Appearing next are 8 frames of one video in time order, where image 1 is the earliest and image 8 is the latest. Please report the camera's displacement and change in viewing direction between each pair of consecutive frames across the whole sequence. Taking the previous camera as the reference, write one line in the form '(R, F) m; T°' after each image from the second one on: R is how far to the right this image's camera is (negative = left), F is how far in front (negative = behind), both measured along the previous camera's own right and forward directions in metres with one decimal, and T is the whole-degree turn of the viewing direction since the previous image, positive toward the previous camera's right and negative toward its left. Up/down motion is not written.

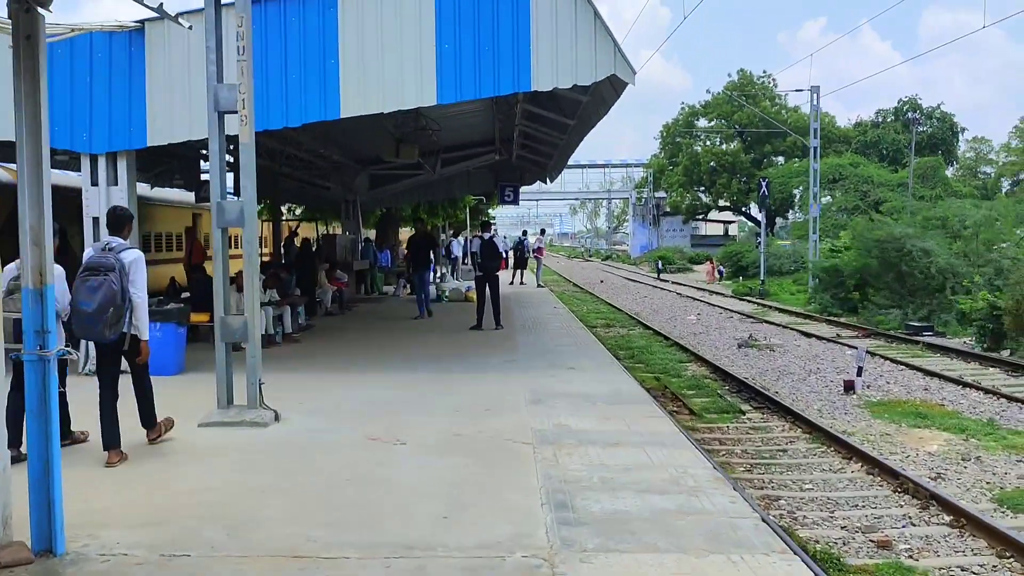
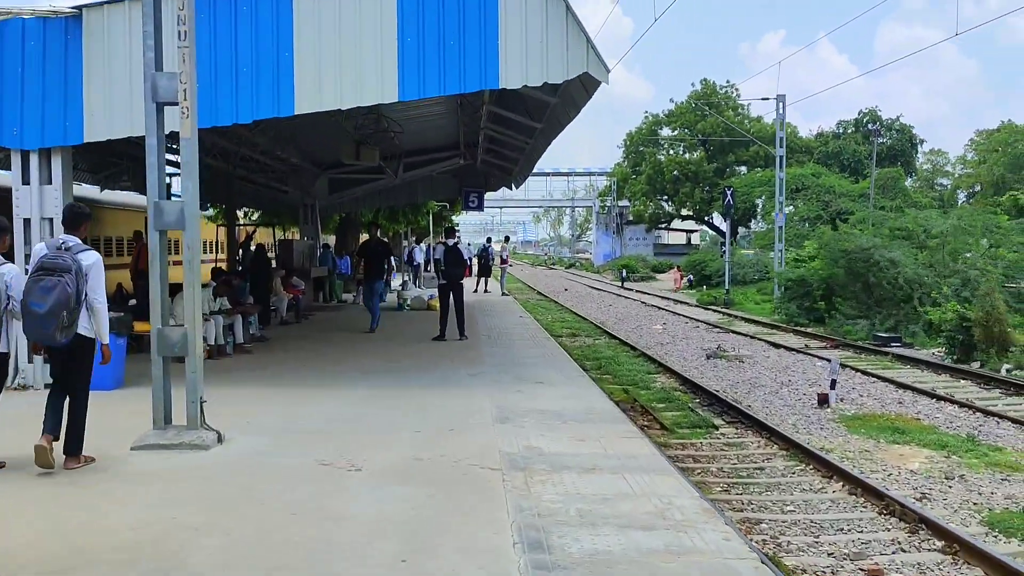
(0.0, +0.5) m; +2°
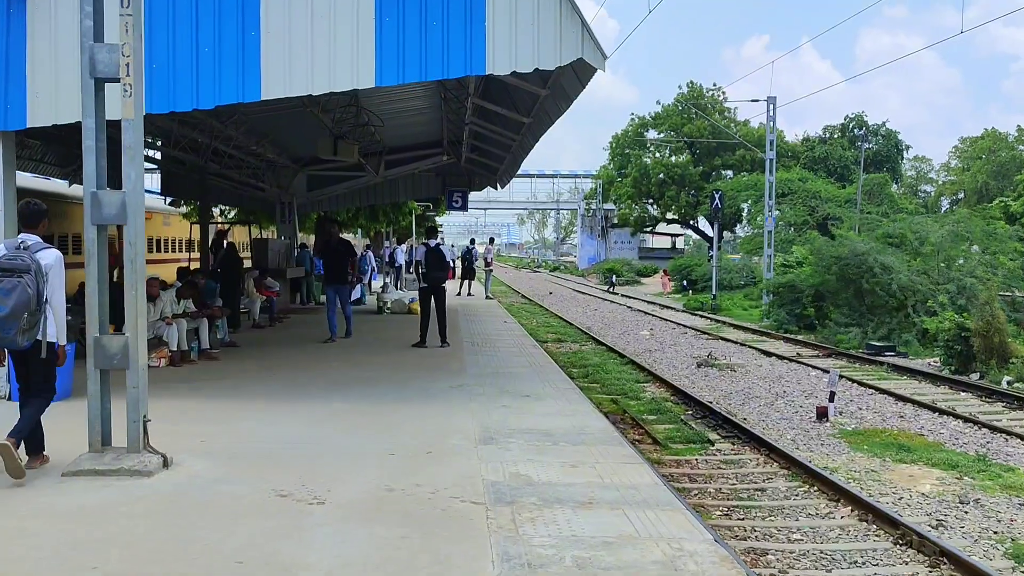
(0.0, +0.6) m; +1°
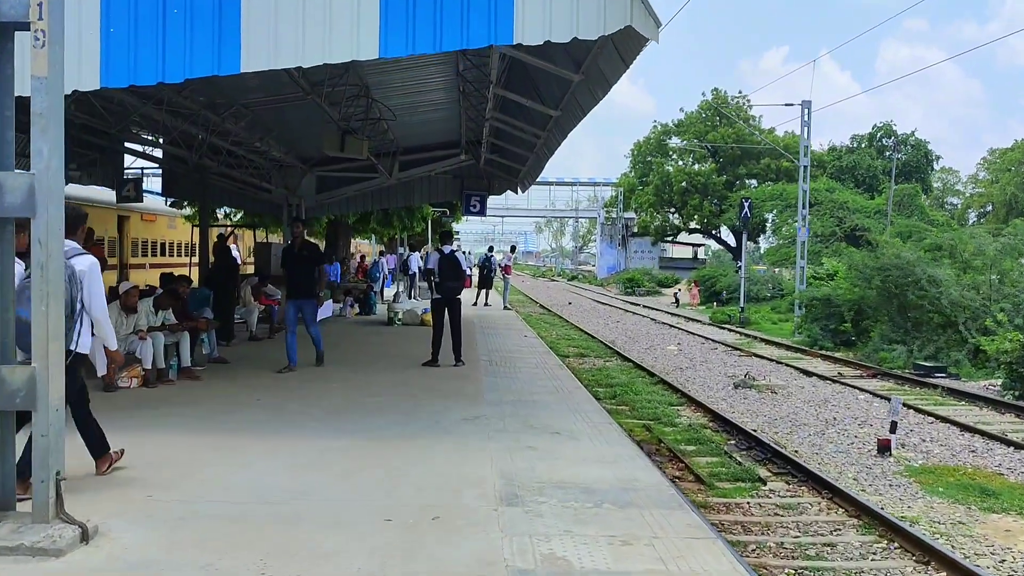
(-0.1, +1.2) m; -1°
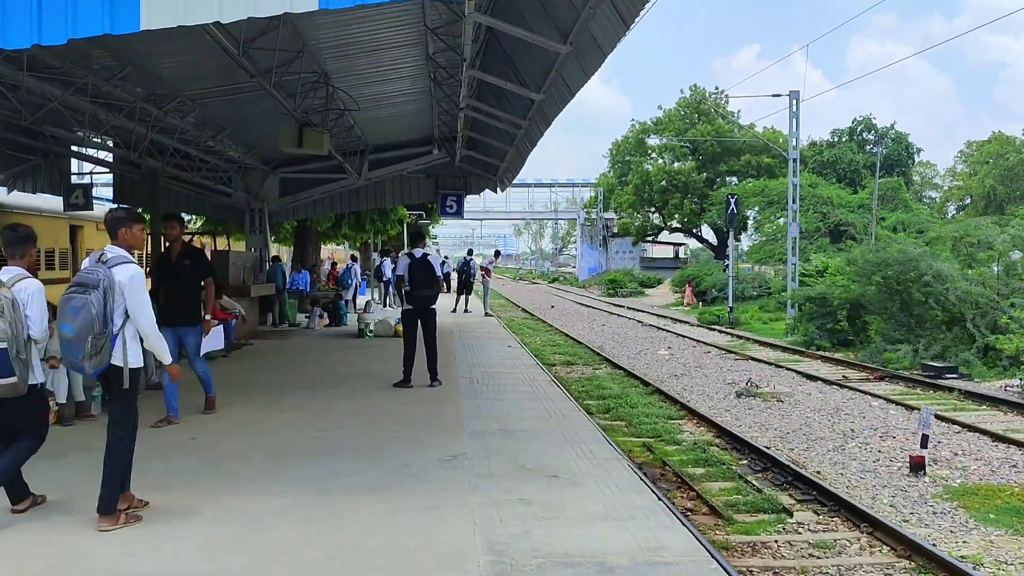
(0.0, +1.2) m; +1°
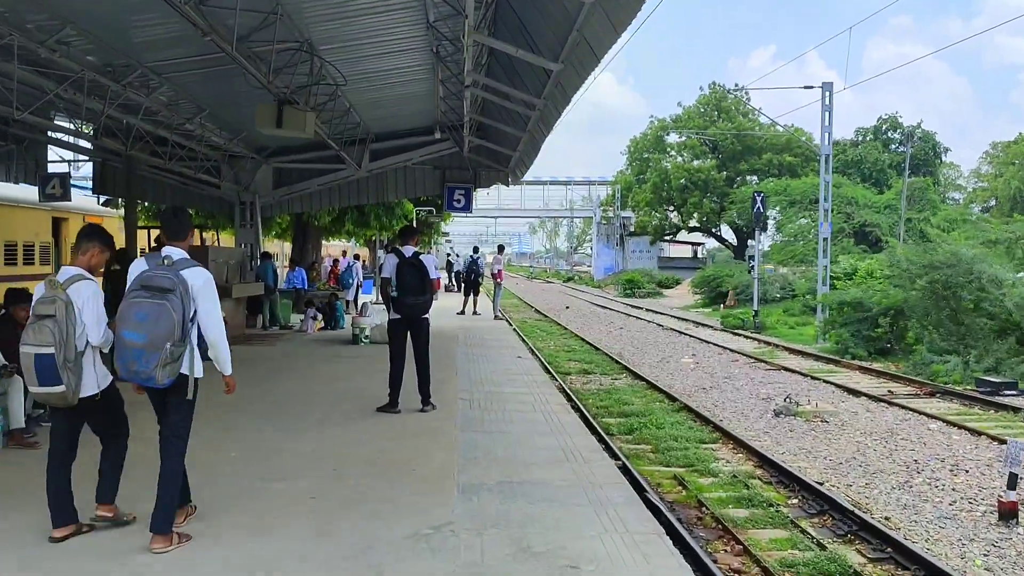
(0.0, +1.5) m; -1°
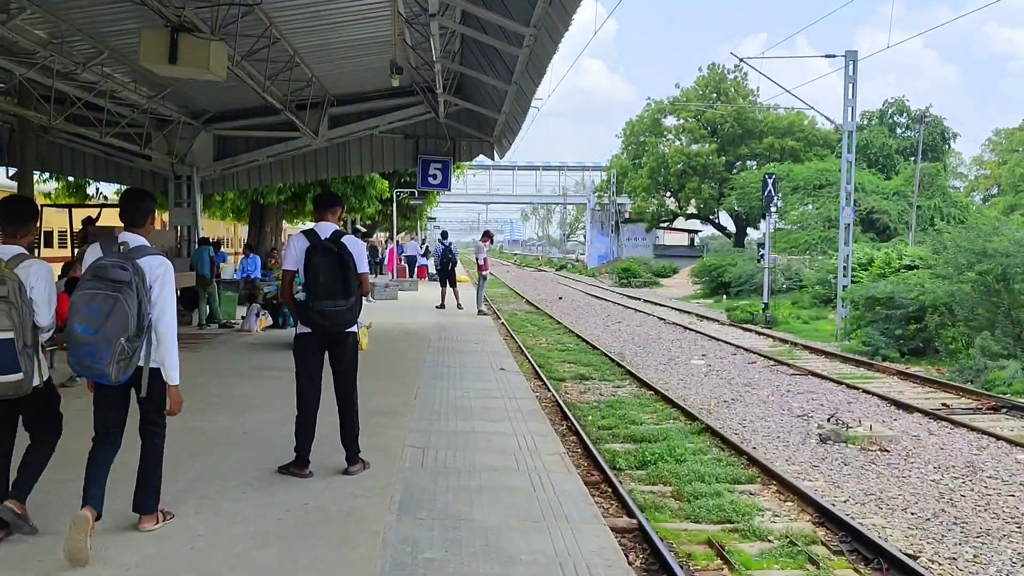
(+0.1, +2.5) m; 0°
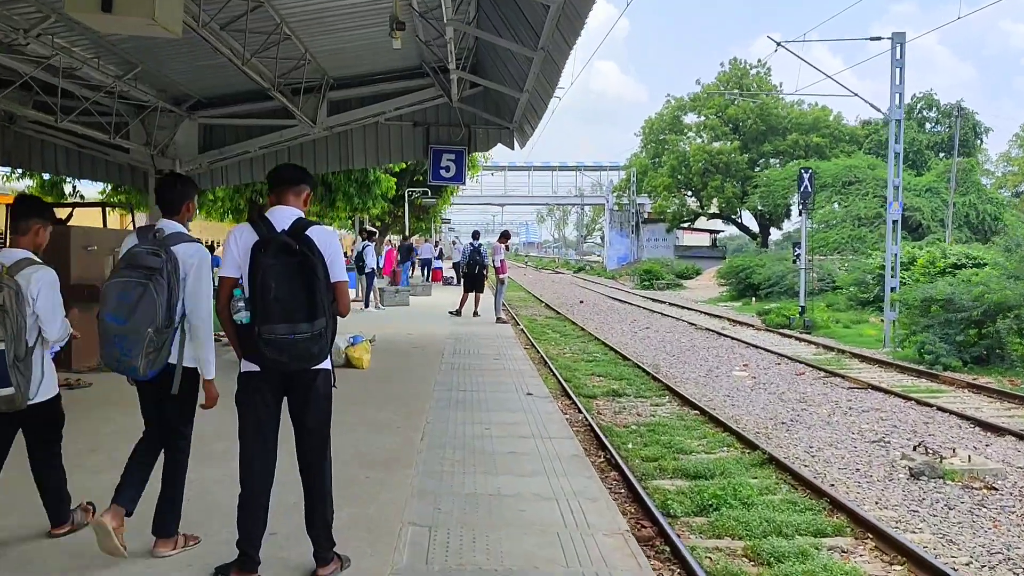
(-0.1, +1.6) m; -1°
